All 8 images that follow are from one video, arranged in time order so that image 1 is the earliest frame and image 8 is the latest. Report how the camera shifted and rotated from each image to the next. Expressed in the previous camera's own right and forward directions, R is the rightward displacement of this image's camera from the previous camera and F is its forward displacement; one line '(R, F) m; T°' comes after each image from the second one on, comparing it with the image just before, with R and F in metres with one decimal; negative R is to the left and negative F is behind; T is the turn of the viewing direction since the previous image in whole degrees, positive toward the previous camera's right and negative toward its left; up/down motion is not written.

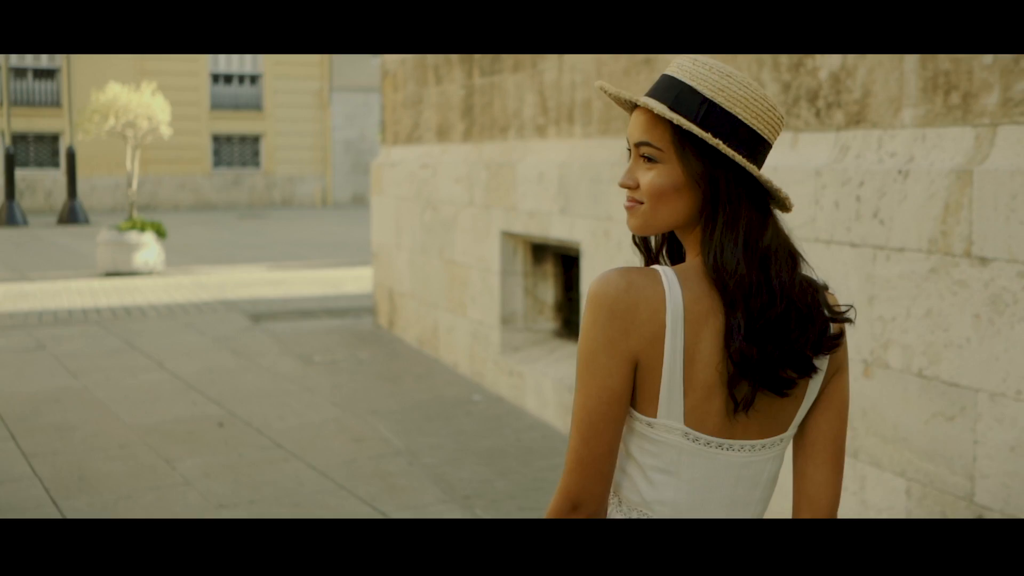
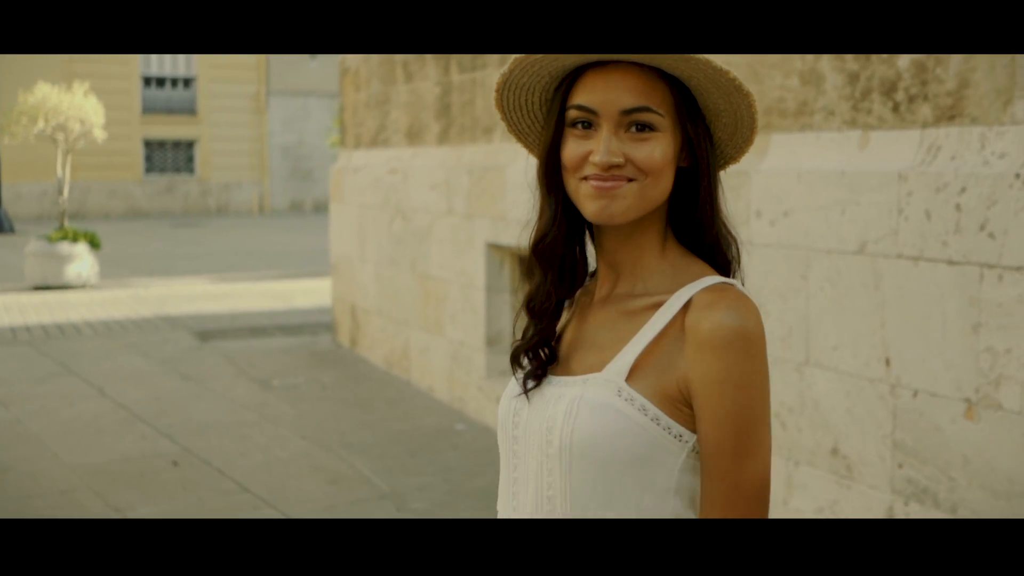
(-0.3, +0.7) m; +3°
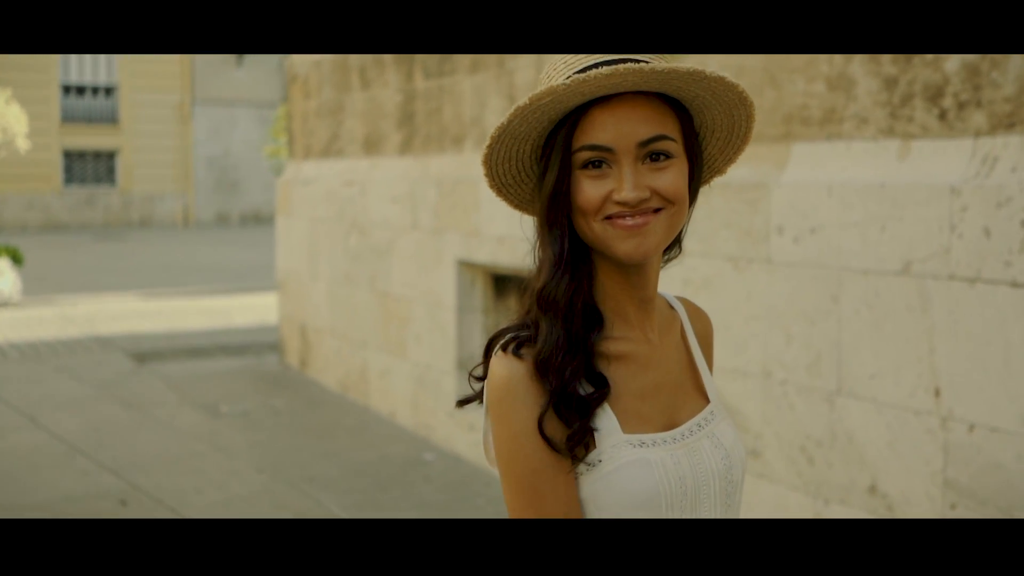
(-0.3, +0.4) m; +4°
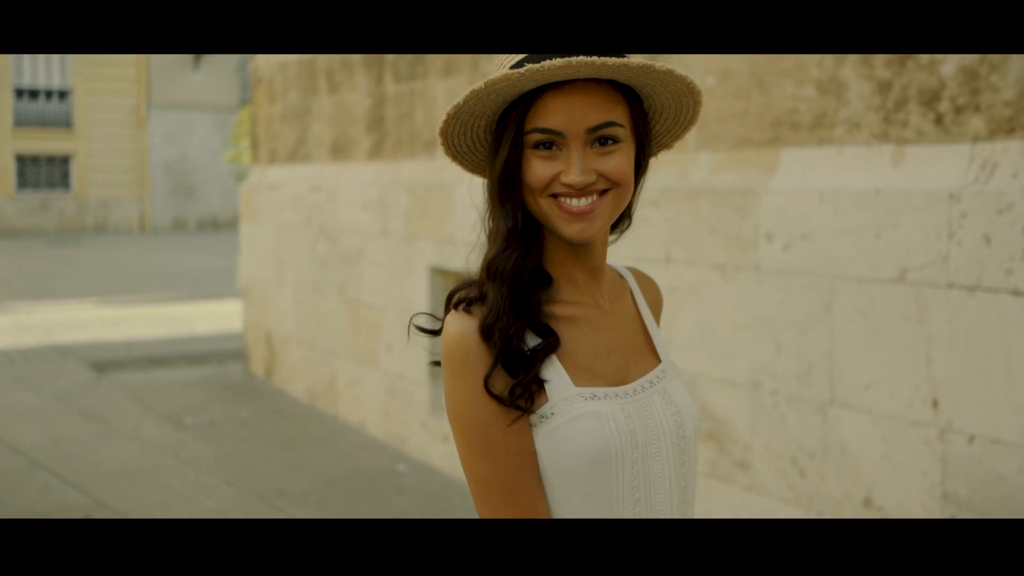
(-0.1, +0.1) m; +2°
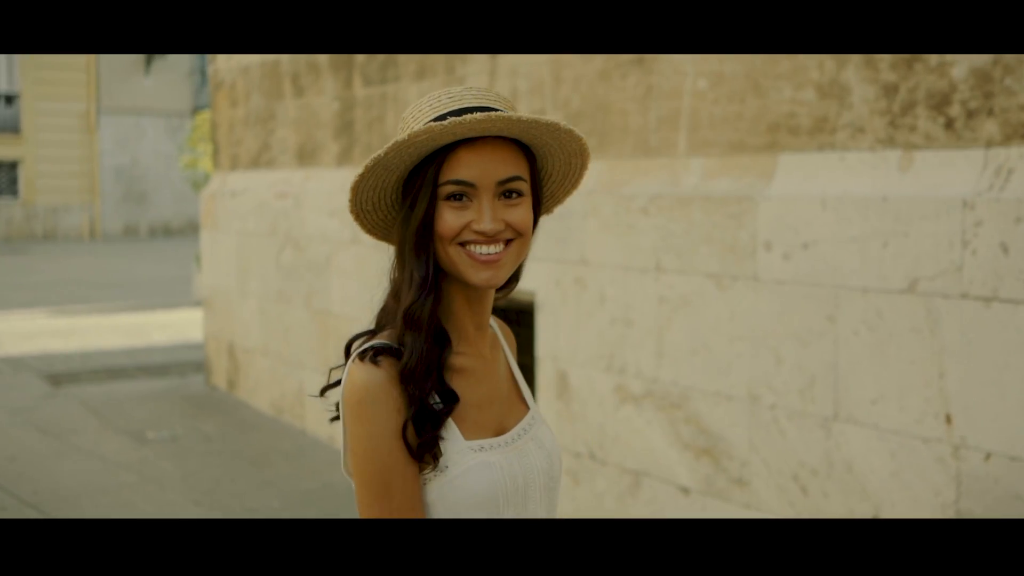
(-0.1, +0.2) m; +2°
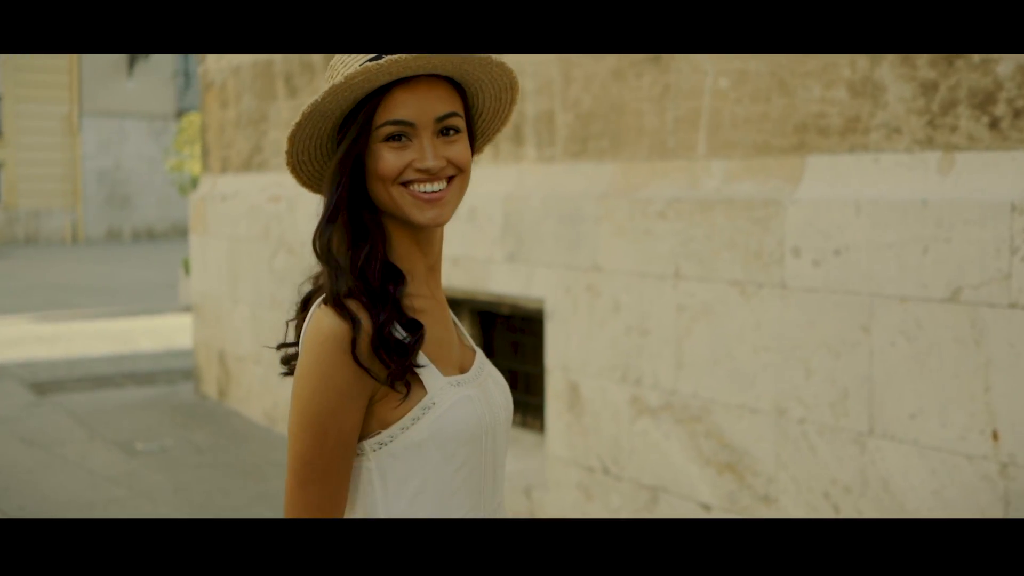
(-0.1, +0.2) m; +1°
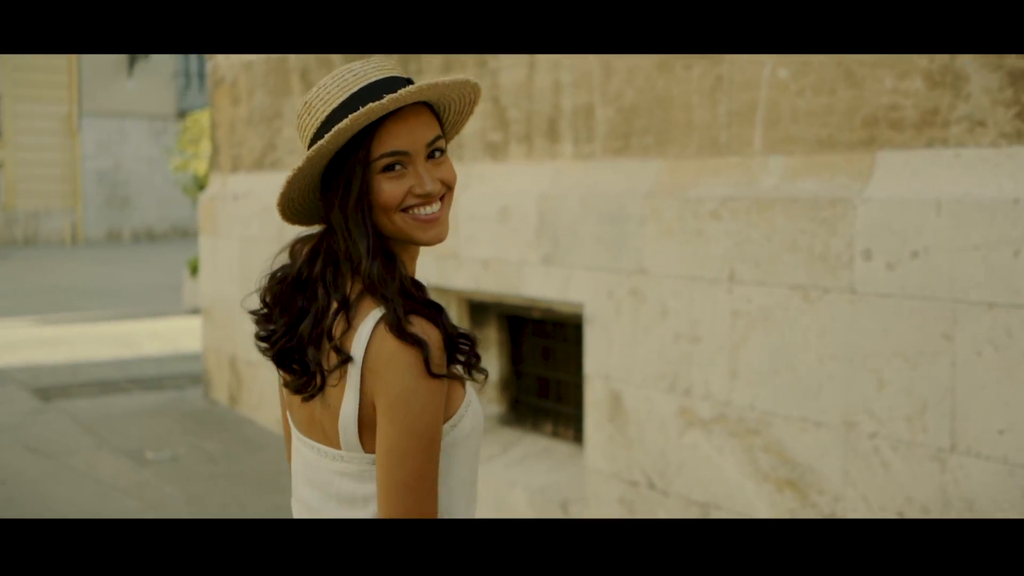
(-0.2, +0.3) m; 0°
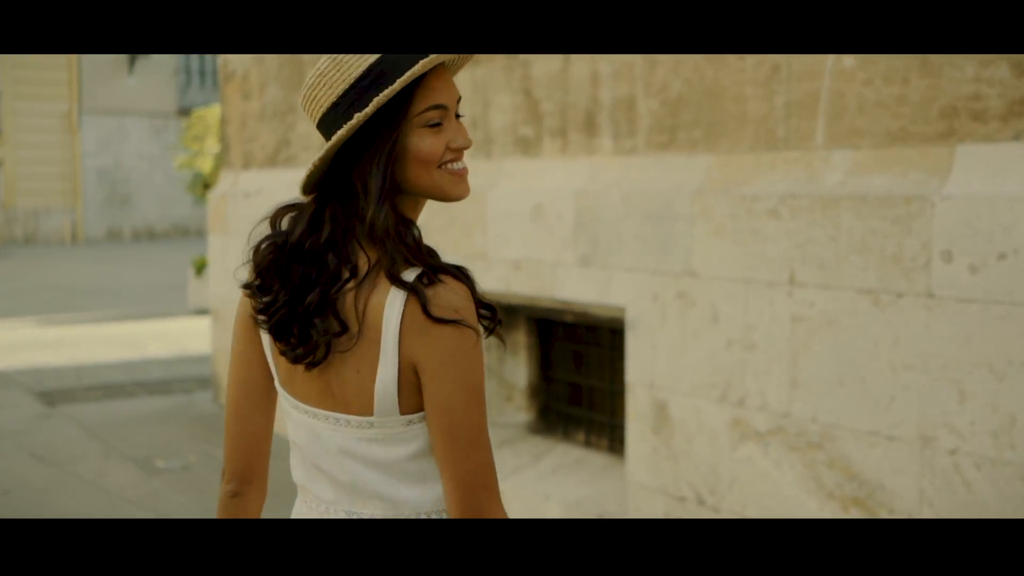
(-0.1, +0.3) m; 0°
